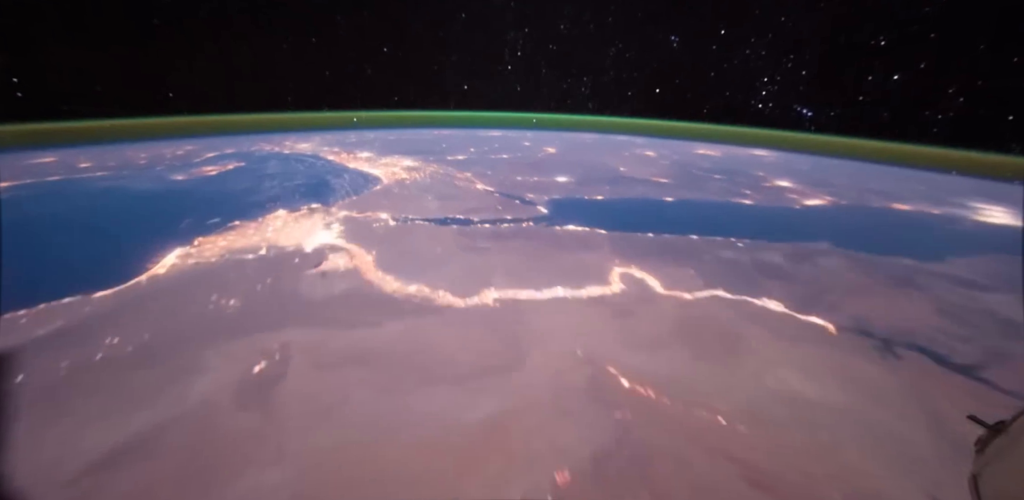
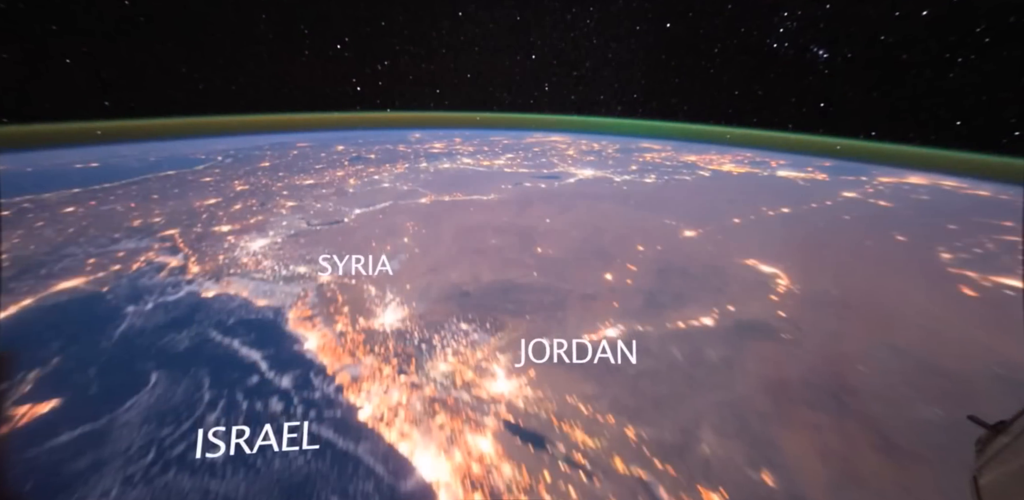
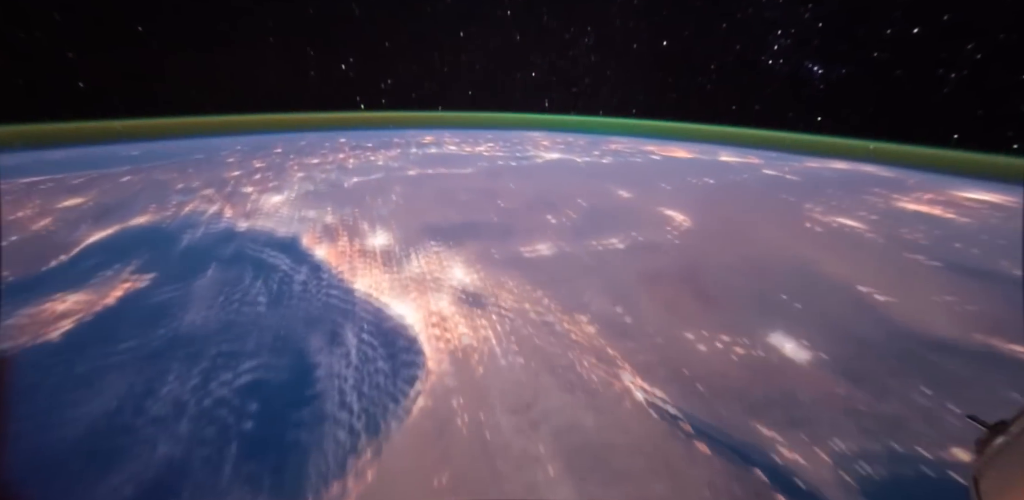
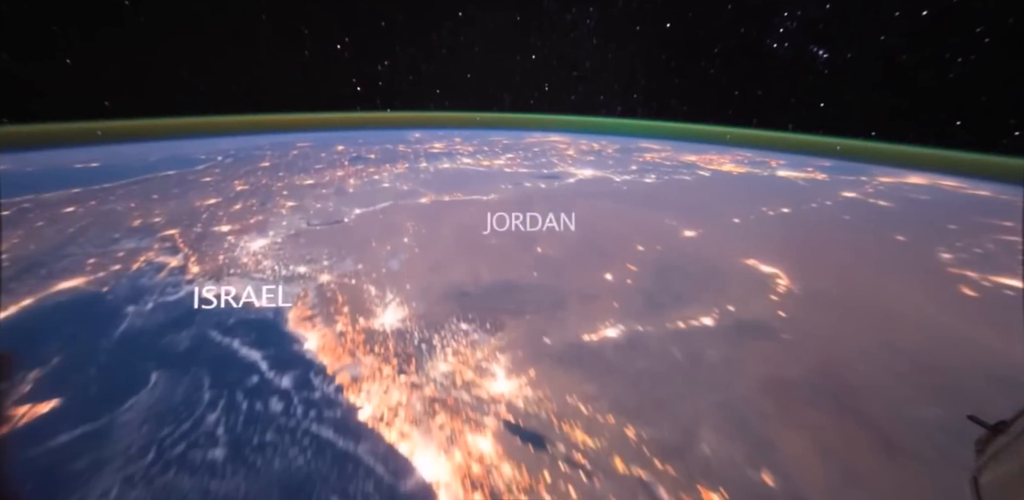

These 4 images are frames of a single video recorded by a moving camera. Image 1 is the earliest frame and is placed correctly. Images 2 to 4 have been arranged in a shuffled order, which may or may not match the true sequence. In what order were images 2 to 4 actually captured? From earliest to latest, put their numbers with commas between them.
3, 4, 2
